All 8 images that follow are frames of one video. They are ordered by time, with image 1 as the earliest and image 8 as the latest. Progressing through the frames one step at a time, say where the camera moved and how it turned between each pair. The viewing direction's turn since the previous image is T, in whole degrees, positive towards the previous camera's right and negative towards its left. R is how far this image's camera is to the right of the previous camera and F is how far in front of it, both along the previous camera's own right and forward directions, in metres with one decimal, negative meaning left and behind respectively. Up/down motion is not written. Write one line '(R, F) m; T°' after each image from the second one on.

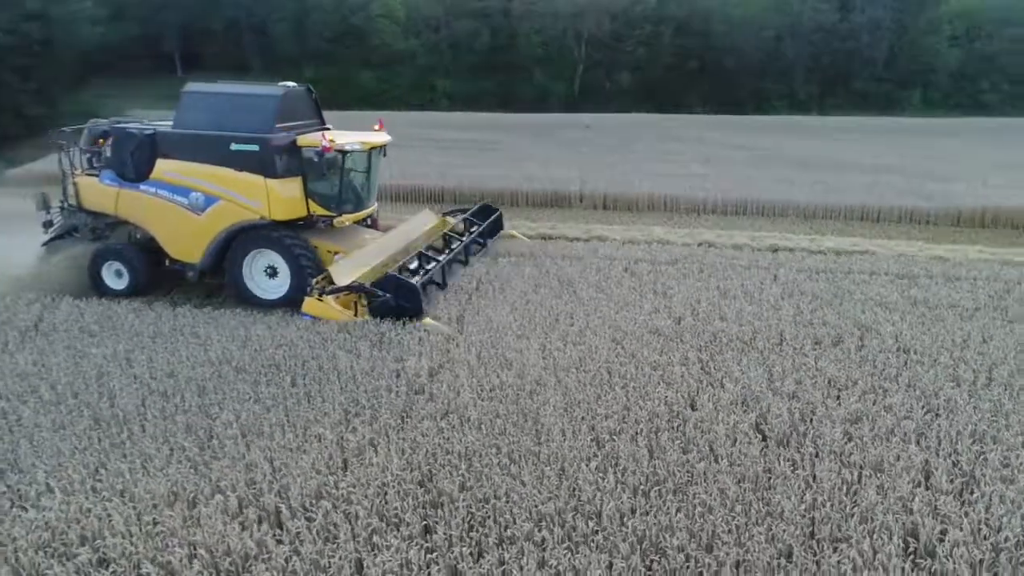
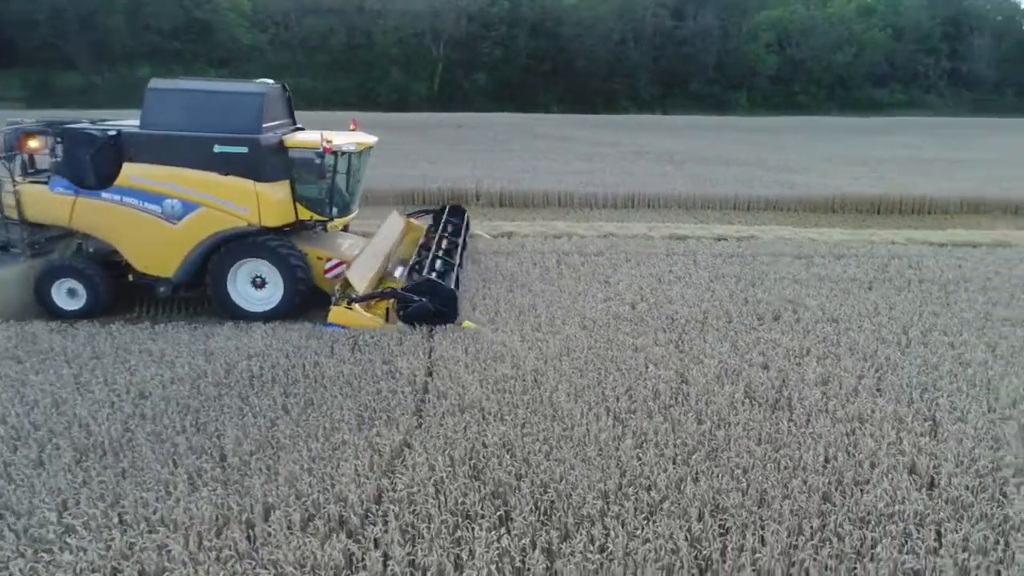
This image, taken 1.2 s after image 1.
(-1.3, 0.0) m; +12°
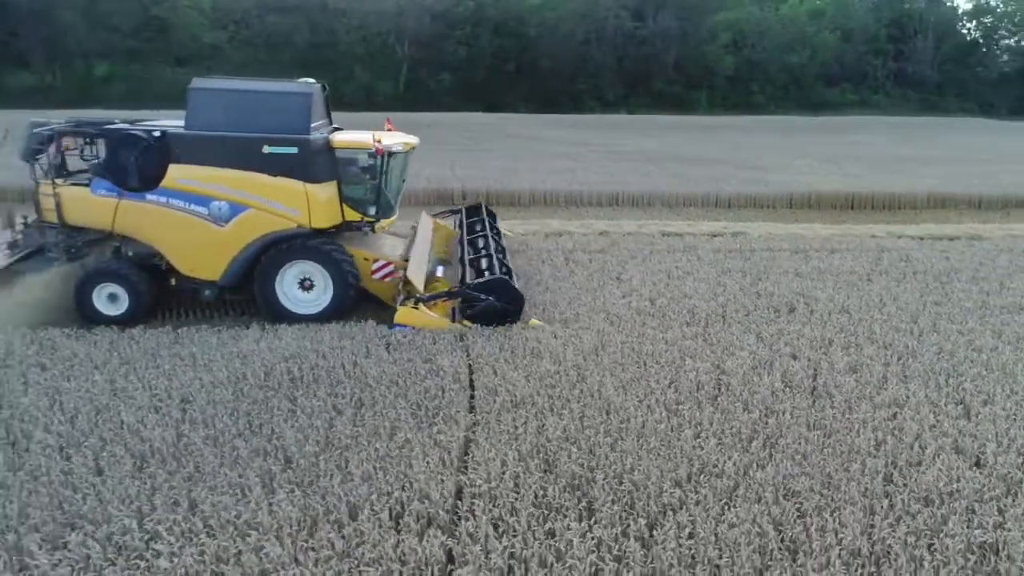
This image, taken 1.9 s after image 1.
(-0.8, 0.0) m; +4°
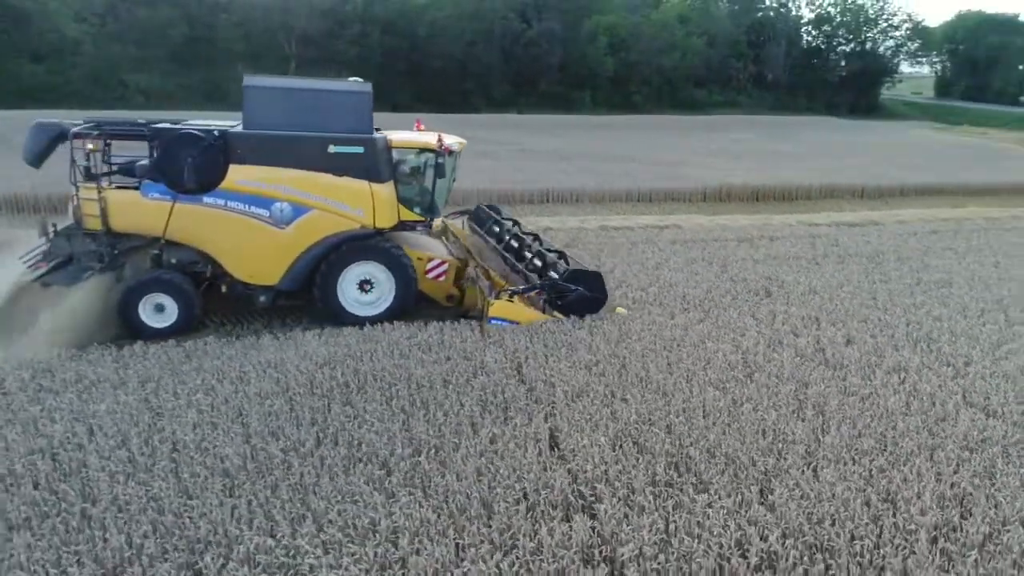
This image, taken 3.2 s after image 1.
(-1.5, 0.0) m; +10°
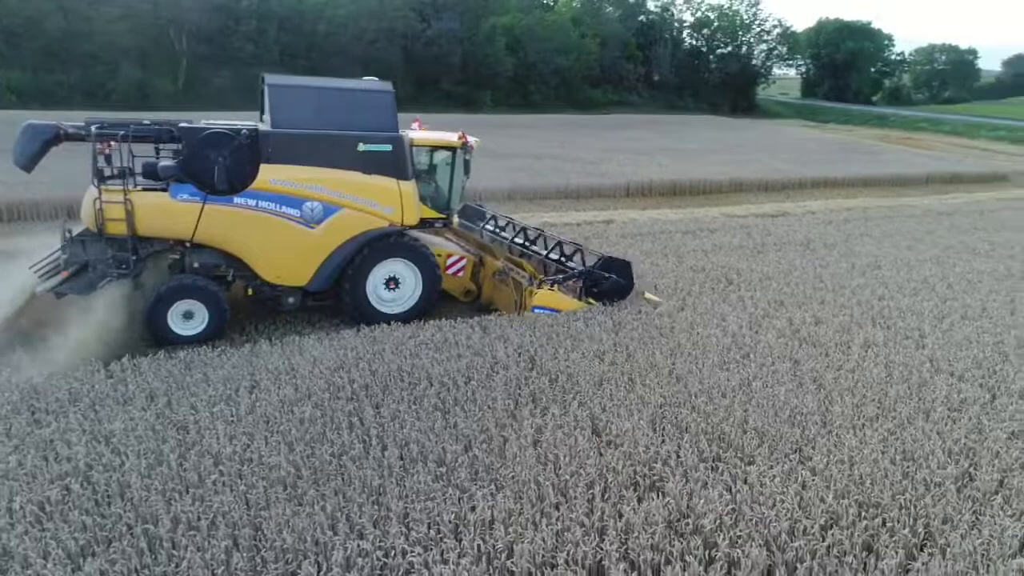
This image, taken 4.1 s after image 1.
(-1.1, 0.0) m; +9°
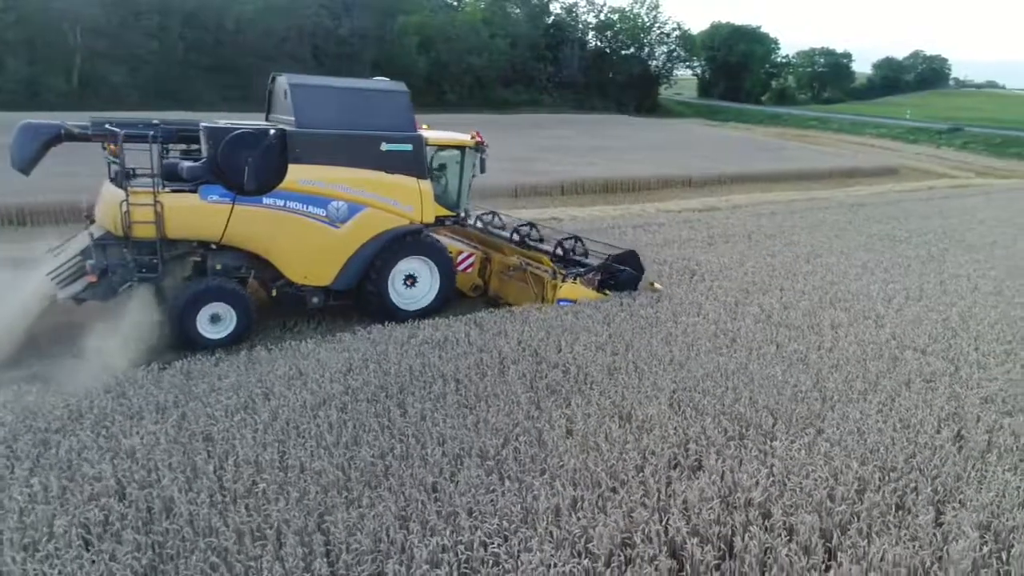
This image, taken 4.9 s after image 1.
(-0.9, 0.0) m; +8°
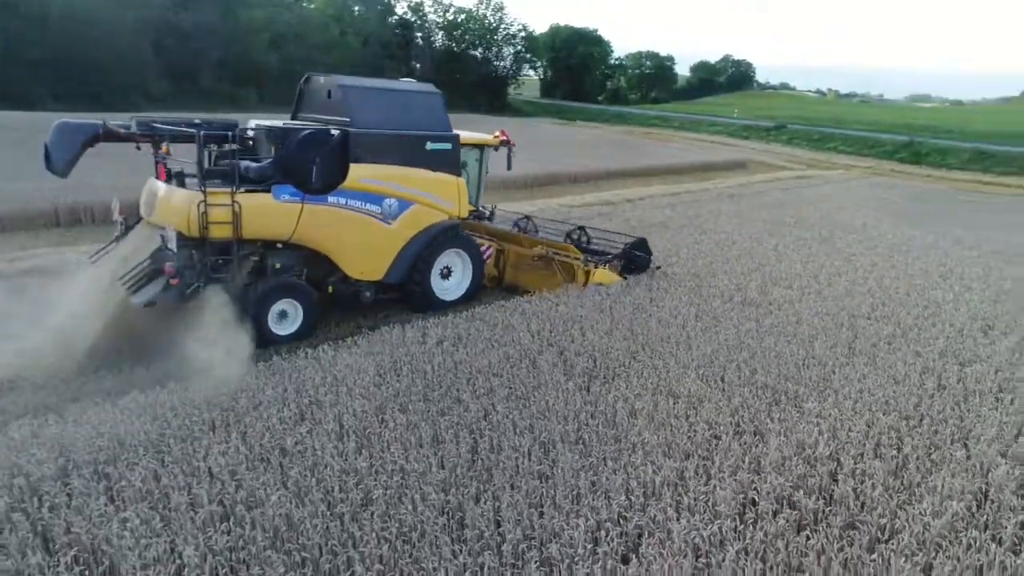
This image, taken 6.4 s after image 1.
(-1.6, 0.0) m; +12°
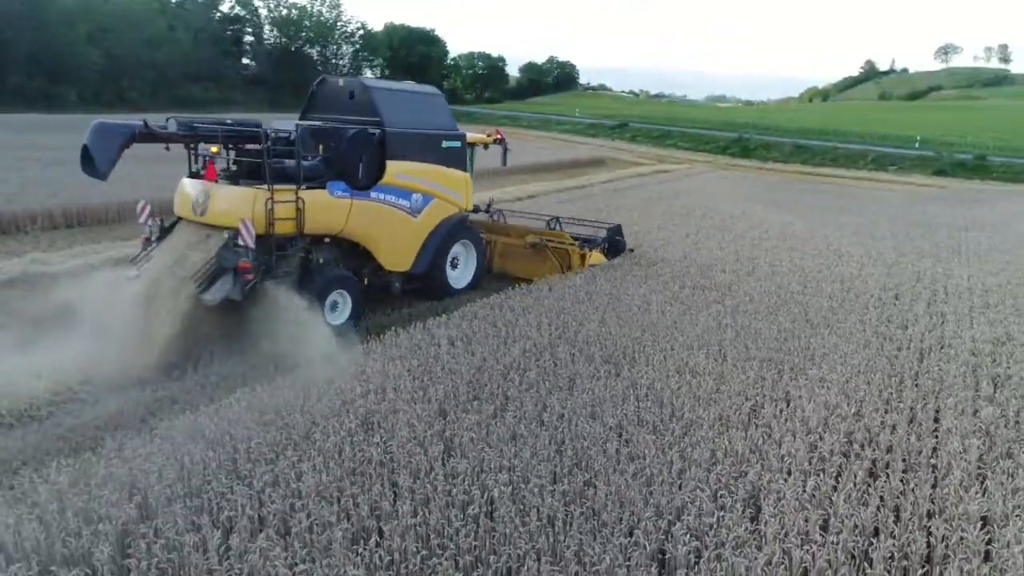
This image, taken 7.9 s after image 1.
(-1.6, +0.1) m; +13°
